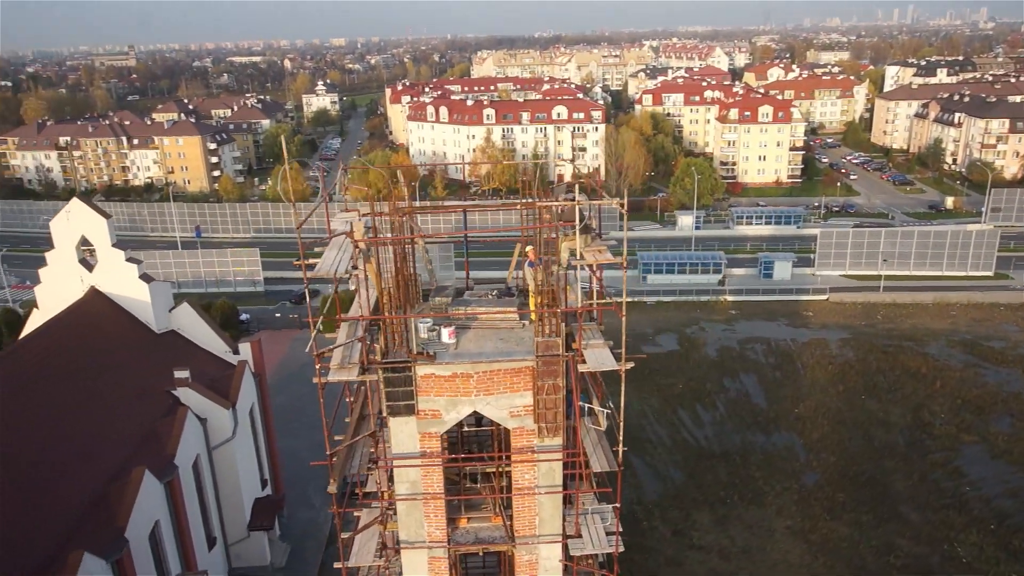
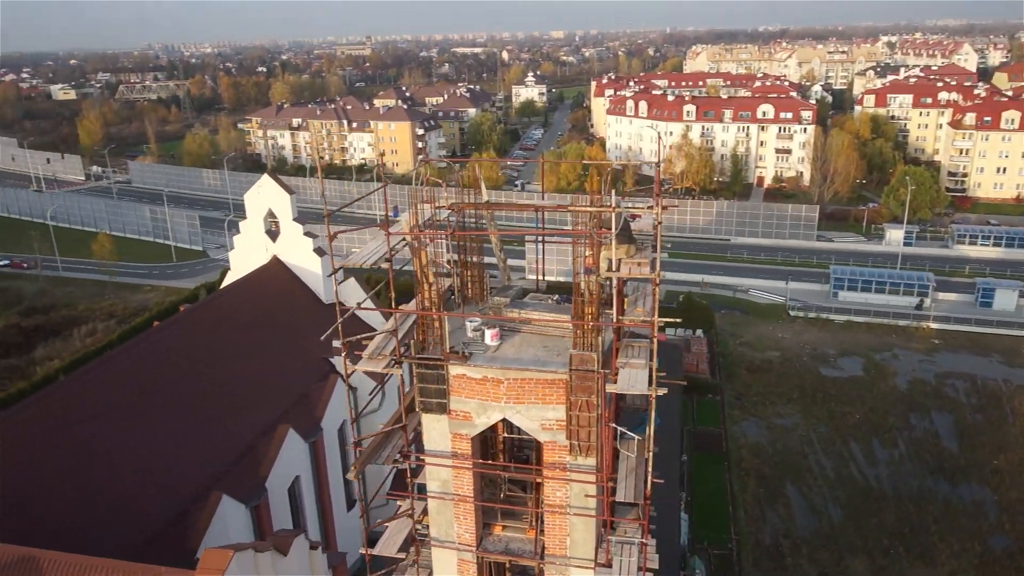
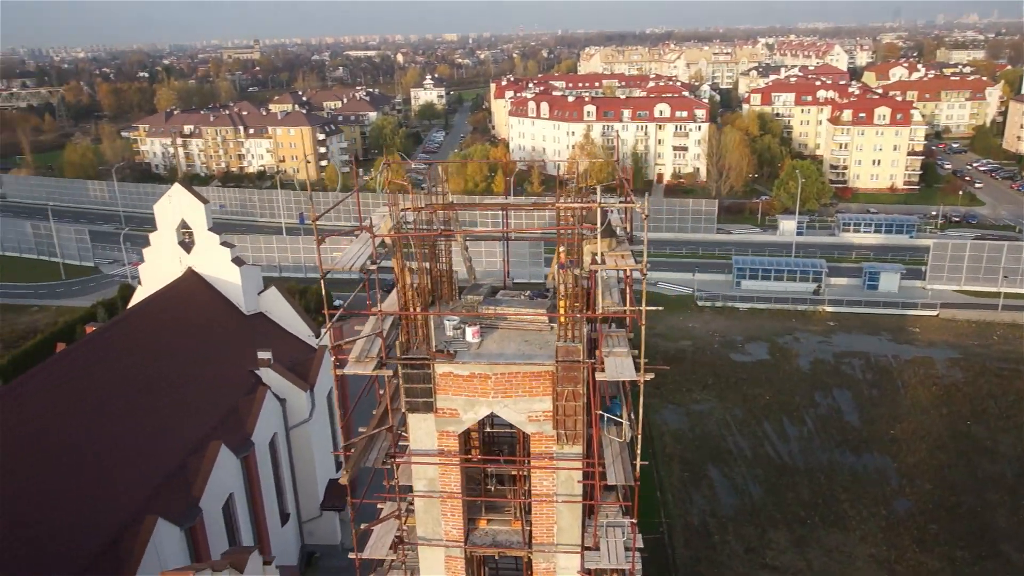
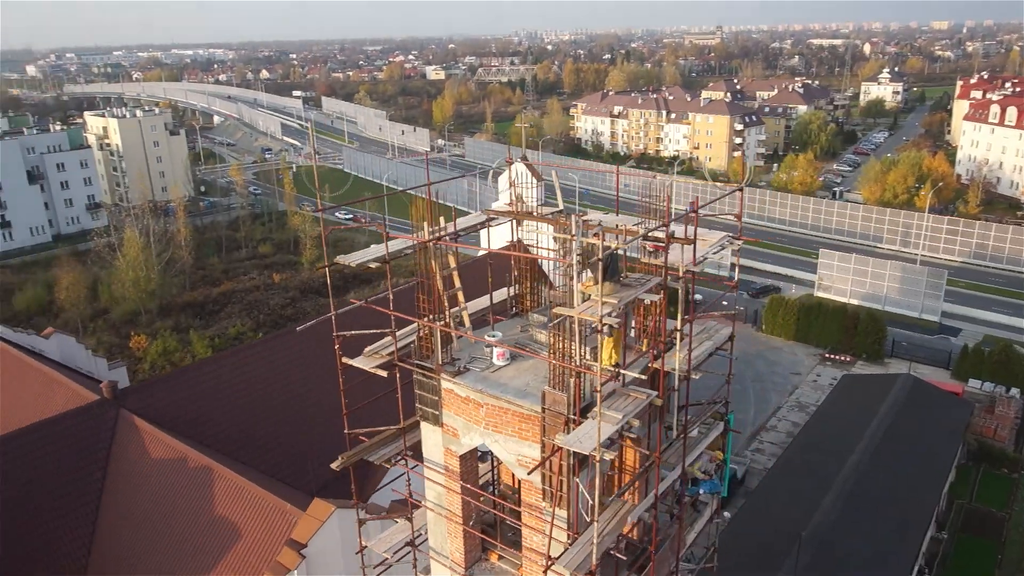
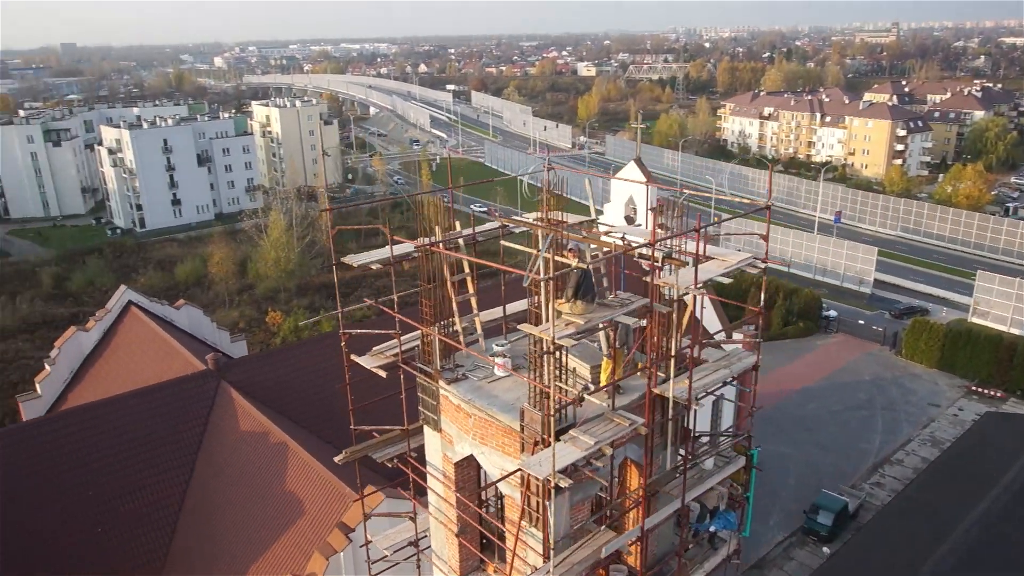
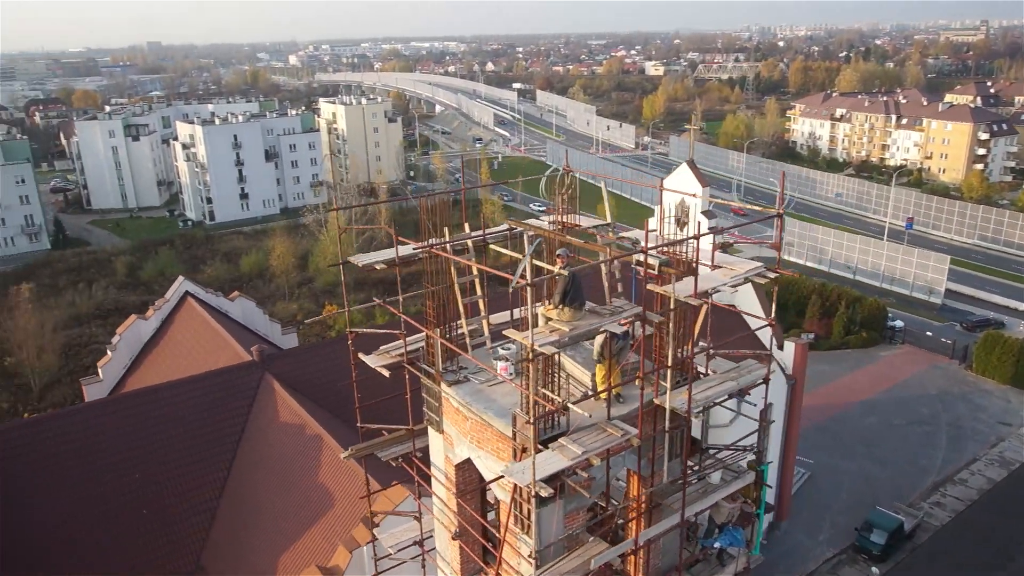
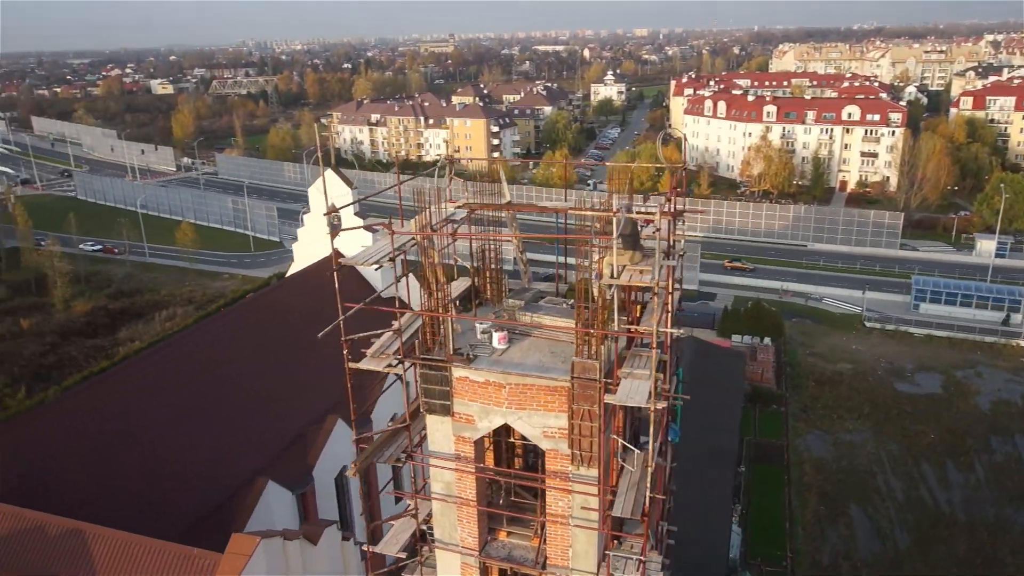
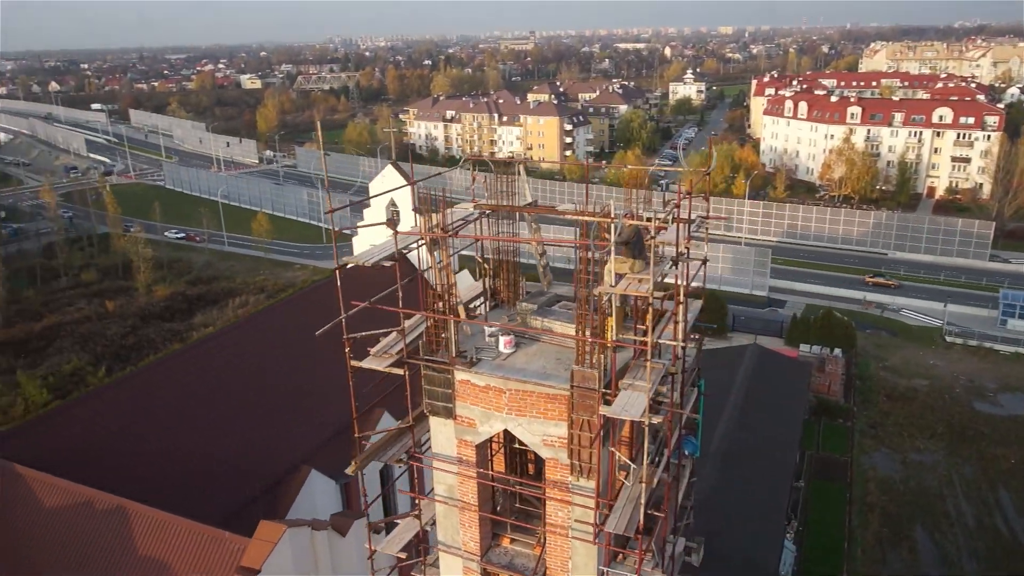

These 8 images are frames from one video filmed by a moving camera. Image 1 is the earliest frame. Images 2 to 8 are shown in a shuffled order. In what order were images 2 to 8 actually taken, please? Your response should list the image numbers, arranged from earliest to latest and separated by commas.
3, 2, 7, 8, 4, 5, 6
